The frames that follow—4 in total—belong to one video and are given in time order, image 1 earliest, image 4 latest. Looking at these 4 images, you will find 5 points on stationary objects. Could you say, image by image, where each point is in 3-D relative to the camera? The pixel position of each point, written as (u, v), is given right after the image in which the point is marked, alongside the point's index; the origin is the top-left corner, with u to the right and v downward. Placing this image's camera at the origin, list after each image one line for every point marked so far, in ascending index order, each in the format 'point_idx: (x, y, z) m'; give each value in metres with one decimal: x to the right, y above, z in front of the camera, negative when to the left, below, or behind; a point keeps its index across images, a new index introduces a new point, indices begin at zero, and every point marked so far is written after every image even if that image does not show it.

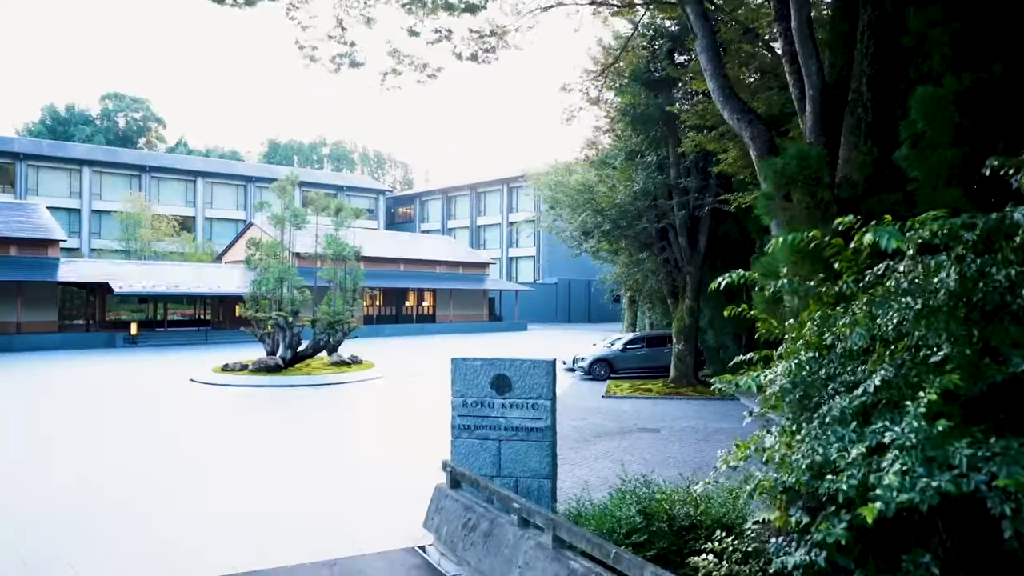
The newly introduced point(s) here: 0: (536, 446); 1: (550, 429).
0: (+0.2, -1.5, +7.0) m
1: (+0.4, -1.4, +7.0) m
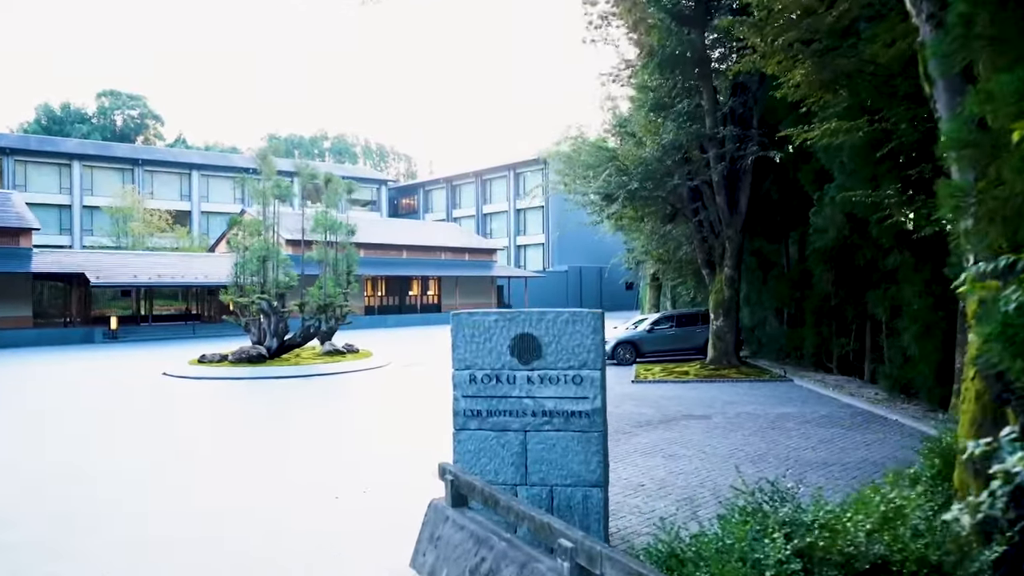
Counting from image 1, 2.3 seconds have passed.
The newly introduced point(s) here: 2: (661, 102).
0: (+0.4, -1.0, +4.8) m
1: (+0.6, -0.8, +4.7) m
2: (+3.2, +4.0, +15.6) m
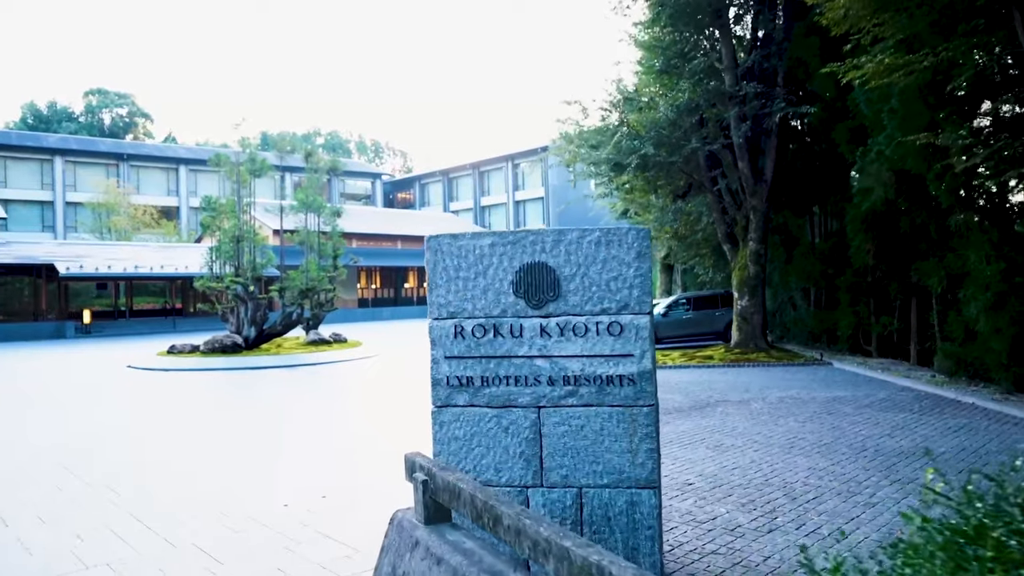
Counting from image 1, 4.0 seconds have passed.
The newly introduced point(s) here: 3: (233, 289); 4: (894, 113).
0: (+0.5, -0.6, +3.2) m
1: (+0.6, -0.4, +3.2) m
2: (+3.1, +4.4, +14.0) m
3: (-6.9, 0.0, +17.9) m
4: (+5.4, +2.5, +10.1) m
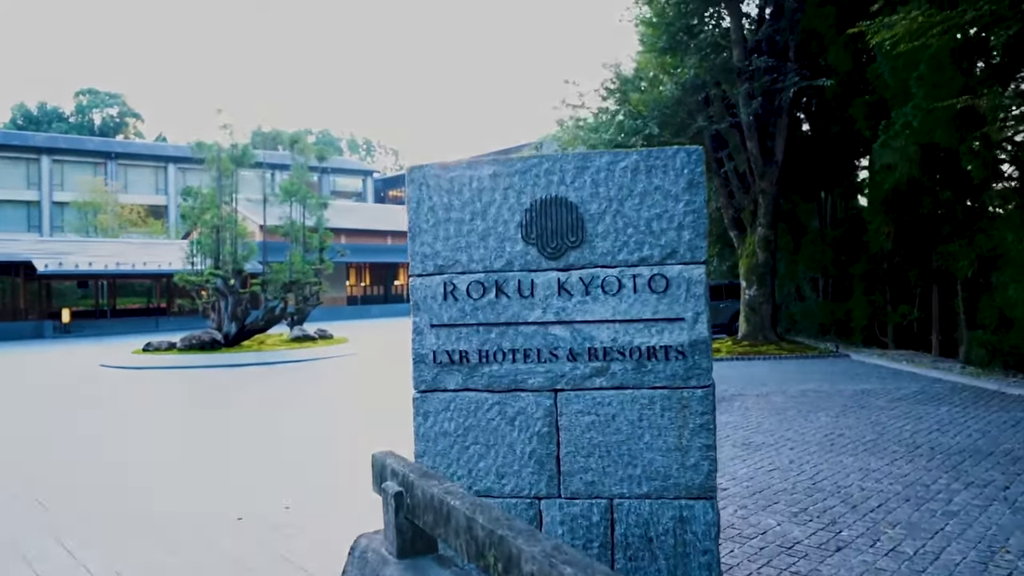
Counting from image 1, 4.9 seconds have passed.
0: (+0.5, -0.4, +2.4) m
1: (+0.6, -0.2, +2.4) m
2: (+3.0, +4.6, +13.2) m
3: (-7.0, +0.1, +17.0) m
4: (+5.3, +2.7, +9.3) m
